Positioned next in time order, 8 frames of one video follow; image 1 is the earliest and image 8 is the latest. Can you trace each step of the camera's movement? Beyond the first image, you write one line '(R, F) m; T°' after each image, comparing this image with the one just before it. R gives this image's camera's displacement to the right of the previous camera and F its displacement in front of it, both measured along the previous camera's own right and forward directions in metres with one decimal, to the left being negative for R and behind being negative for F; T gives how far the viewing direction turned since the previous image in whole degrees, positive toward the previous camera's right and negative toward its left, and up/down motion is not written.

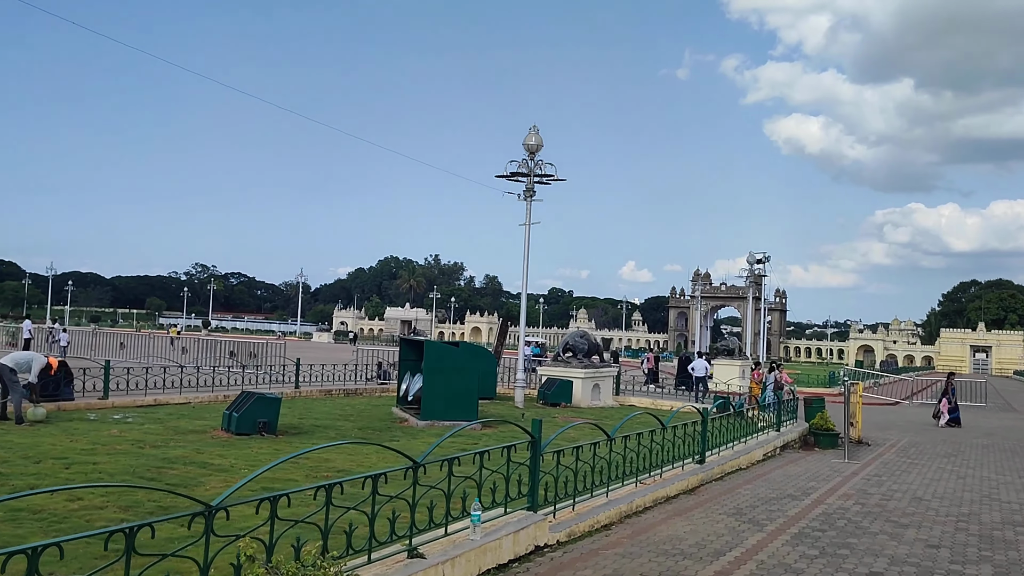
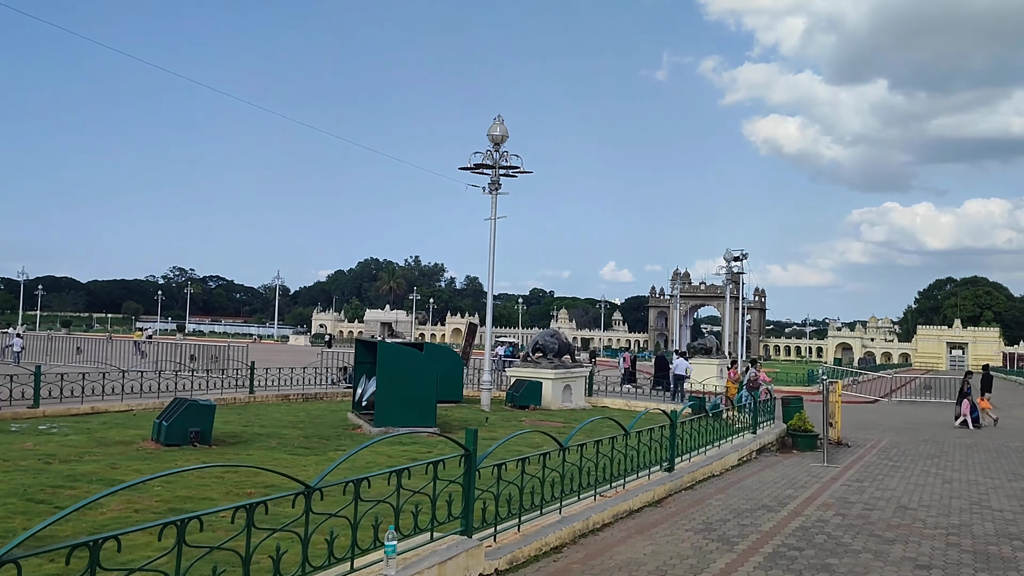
(+0.3, +0.8) m; +1°
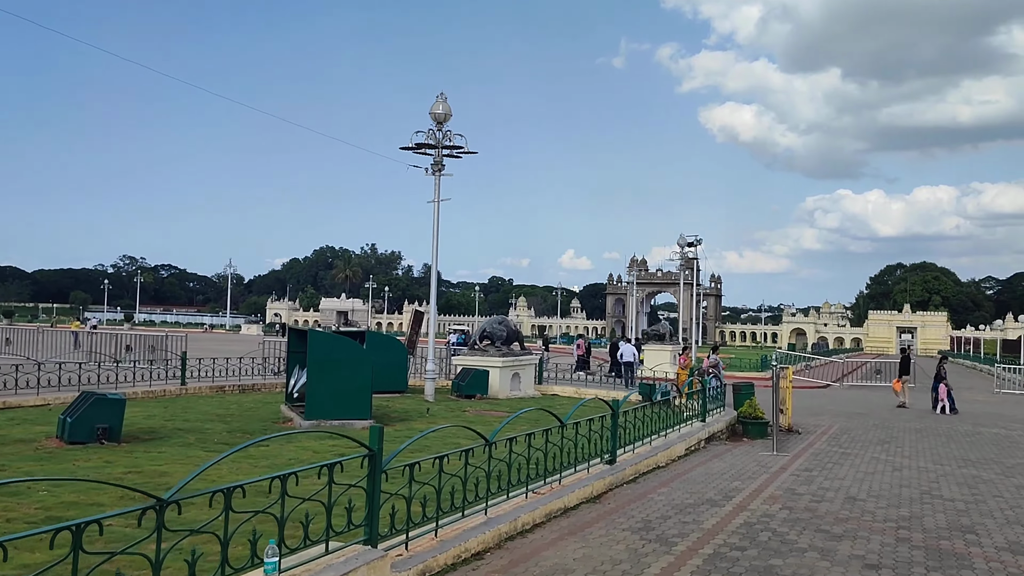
(+0.3, +0.6) m; +3°
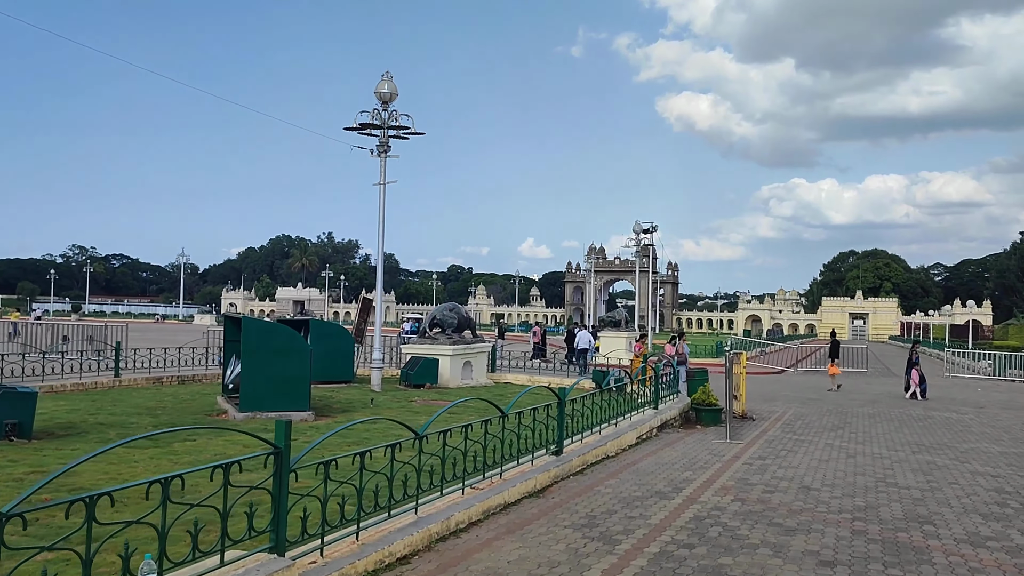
(+0.2, +0.5) m; +3°
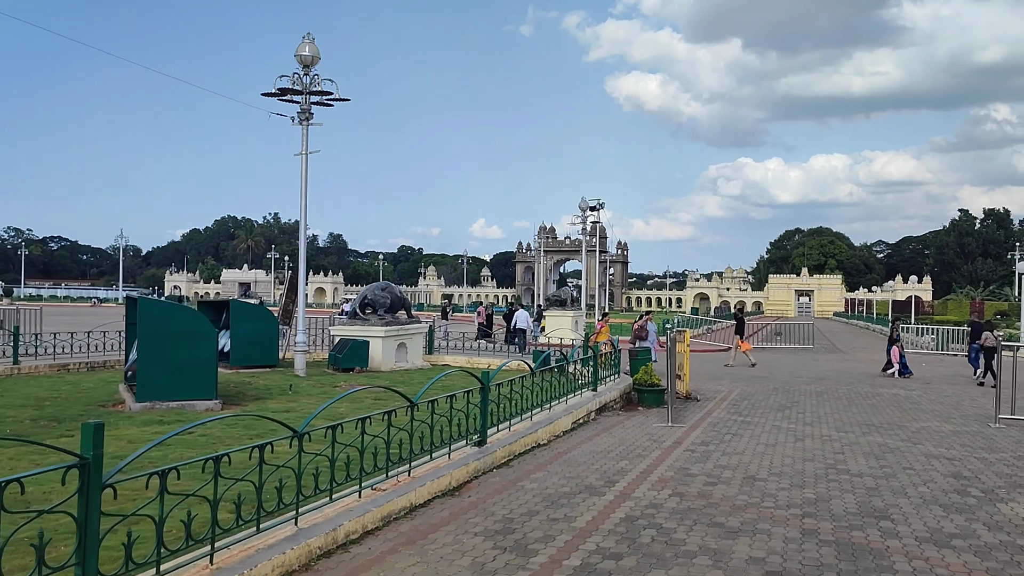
(+0.3, +0.9) m; +3°
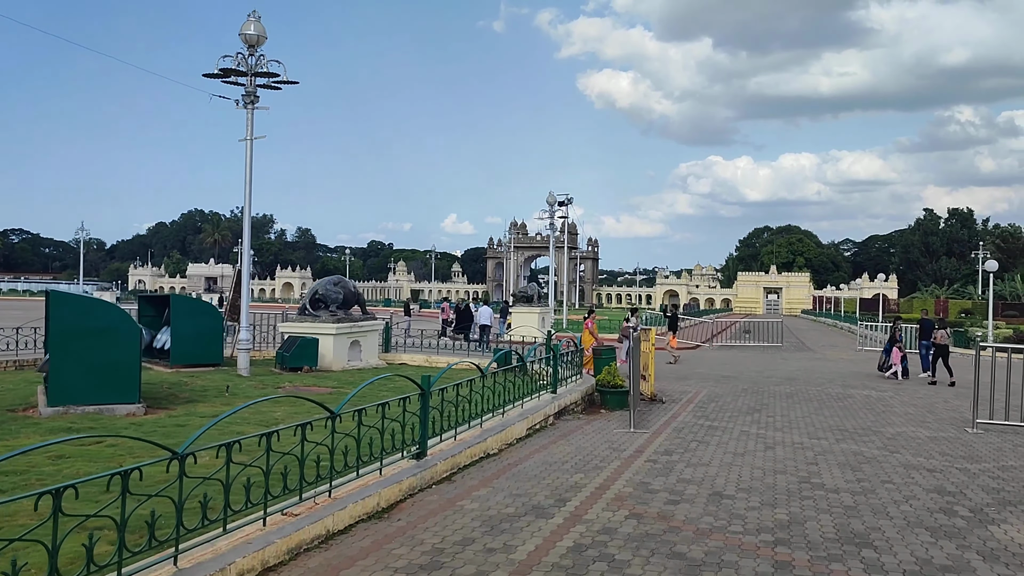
(+0.2, +0.8) m; +2°
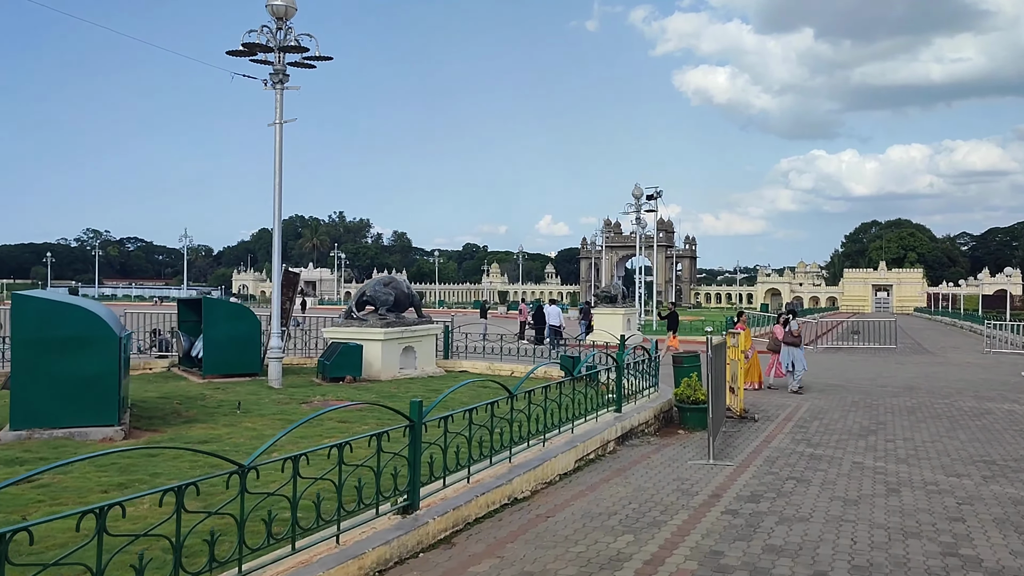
(+0.5, +1.9) m; -6°
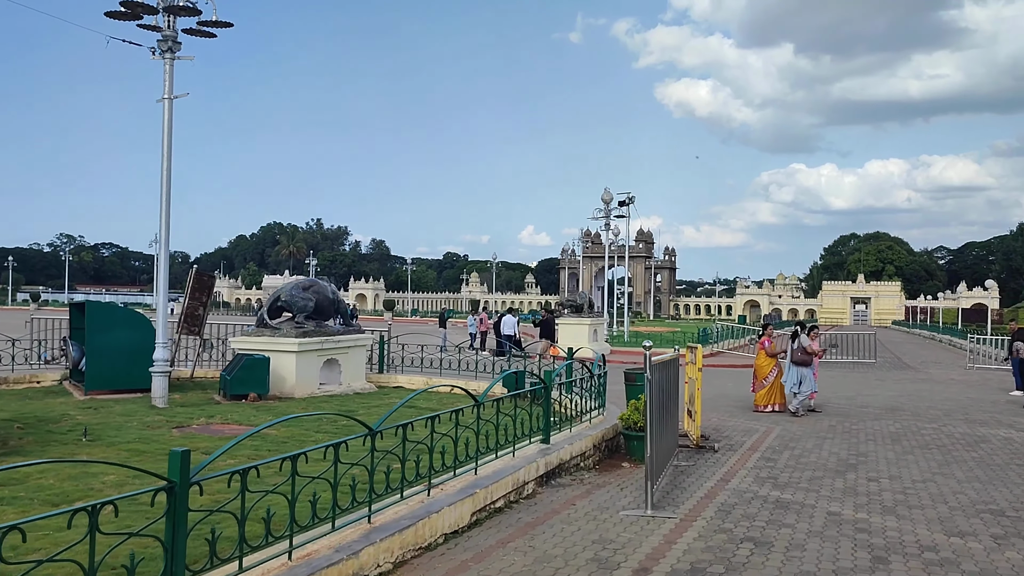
(+0.7, +1.7) m; +1°
